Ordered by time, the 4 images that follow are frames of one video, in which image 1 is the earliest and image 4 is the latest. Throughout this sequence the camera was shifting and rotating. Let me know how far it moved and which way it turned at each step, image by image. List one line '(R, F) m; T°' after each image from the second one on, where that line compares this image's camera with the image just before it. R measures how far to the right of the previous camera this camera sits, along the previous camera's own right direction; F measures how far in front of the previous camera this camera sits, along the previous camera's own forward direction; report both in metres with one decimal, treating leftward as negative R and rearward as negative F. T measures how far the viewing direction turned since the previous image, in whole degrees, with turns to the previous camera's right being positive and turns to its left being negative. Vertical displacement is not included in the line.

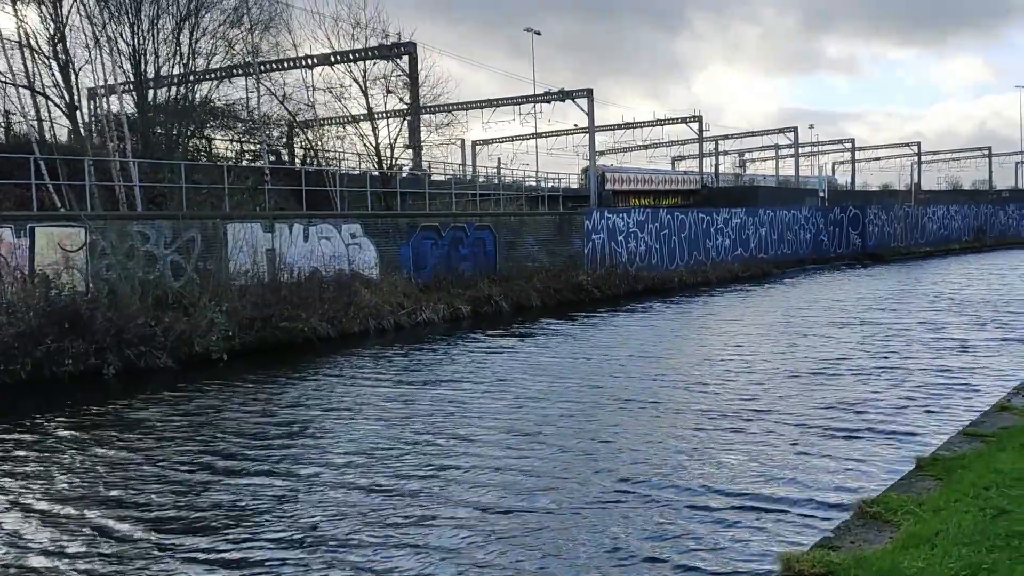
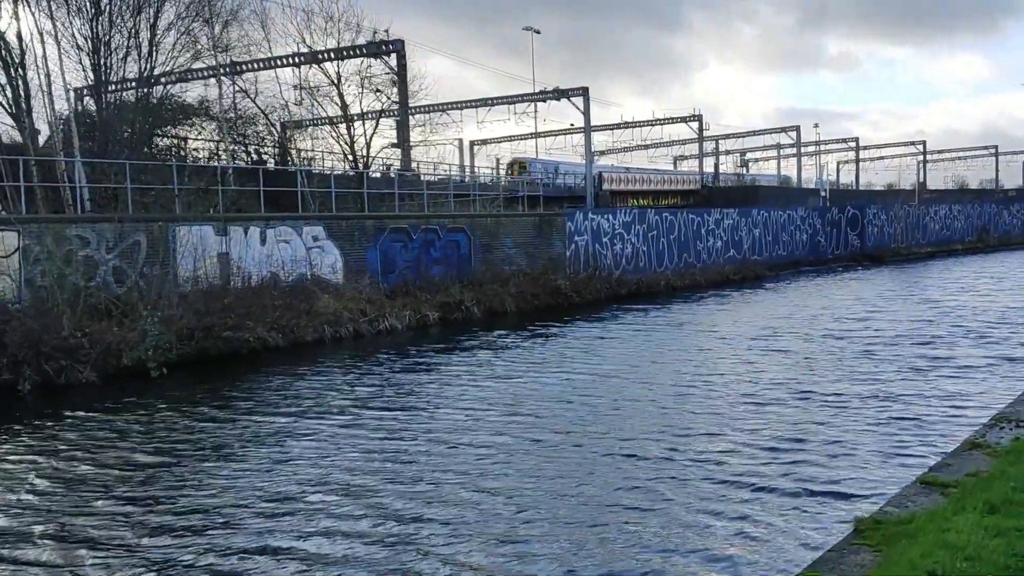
(+1.1, +1.3) m; 0°
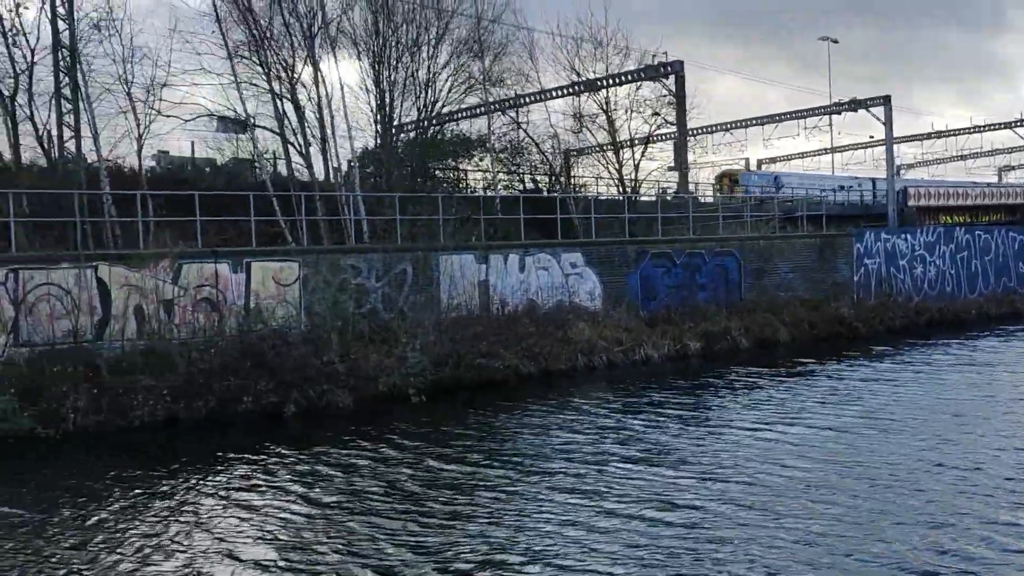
(+0.7, +1.1) m; -19°
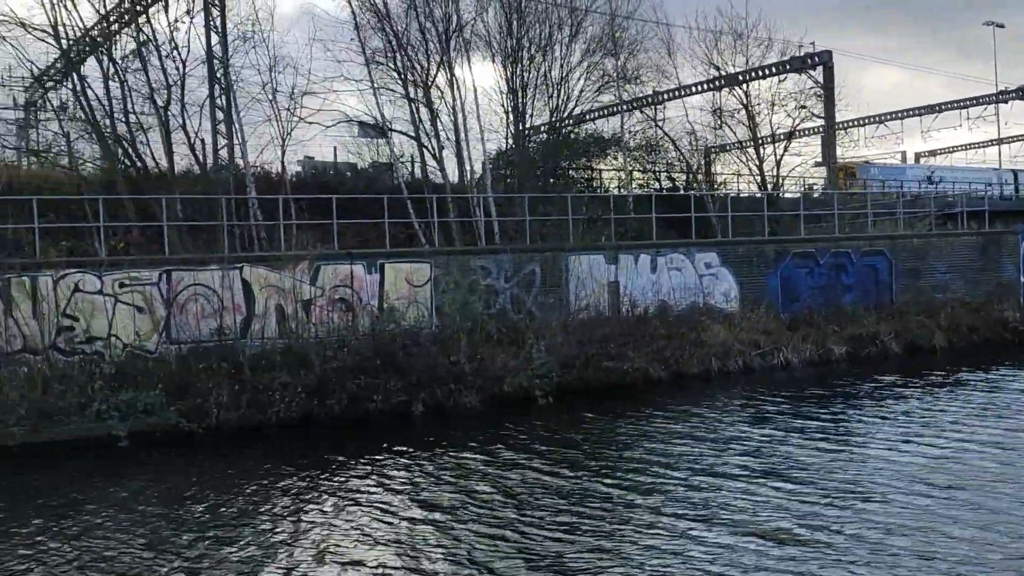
(+0.2, +0.3) m; -9°
